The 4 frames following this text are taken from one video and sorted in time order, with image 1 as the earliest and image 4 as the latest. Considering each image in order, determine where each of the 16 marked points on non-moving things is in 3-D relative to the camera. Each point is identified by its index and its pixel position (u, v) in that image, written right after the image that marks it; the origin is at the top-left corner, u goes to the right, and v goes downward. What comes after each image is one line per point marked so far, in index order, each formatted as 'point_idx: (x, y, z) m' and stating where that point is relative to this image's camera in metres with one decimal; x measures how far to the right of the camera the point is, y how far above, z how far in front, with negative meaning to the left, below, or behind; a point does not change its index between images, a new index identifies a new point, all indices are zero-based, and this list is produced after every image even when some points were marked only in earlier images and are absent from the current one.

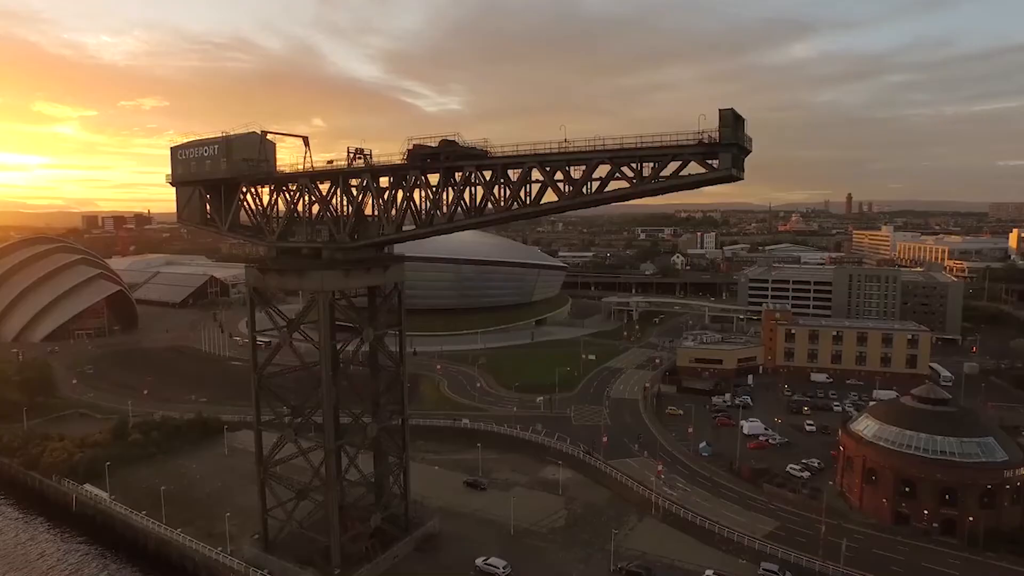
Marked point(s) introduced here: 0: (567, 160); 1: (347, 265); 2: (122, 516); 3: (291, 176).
0: (+1.1, +2.5, +12.1) m
1: (-4.2, +0.6, +15.3) m
2: (-12.3, -7.2, +19.0) m
3: (-5.9, +3.0, +16.1) m
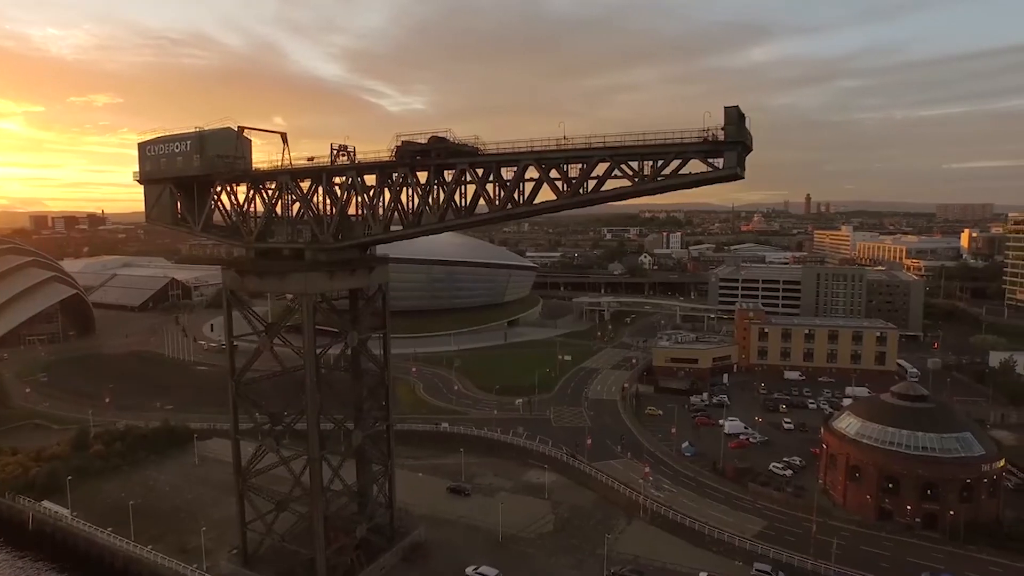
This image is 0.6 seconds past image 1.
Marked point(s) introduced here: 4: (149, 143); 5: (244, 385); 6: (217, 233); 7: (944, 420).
0: (+1.1, +2.5, +11.8) m
1: (-4.4, +0.5, +14.7) m
2: (-12.6, -7.3, +17.9) m
3: (-6.1, +2.9, +15.4) m
4: (-10.3, +4.1, +17.1) m
5: (-7.0, -2.5, +15.7) m
6: (-8.1, +1.5, +16.6) m
7: (+13.4, -4.1, +18.8) m
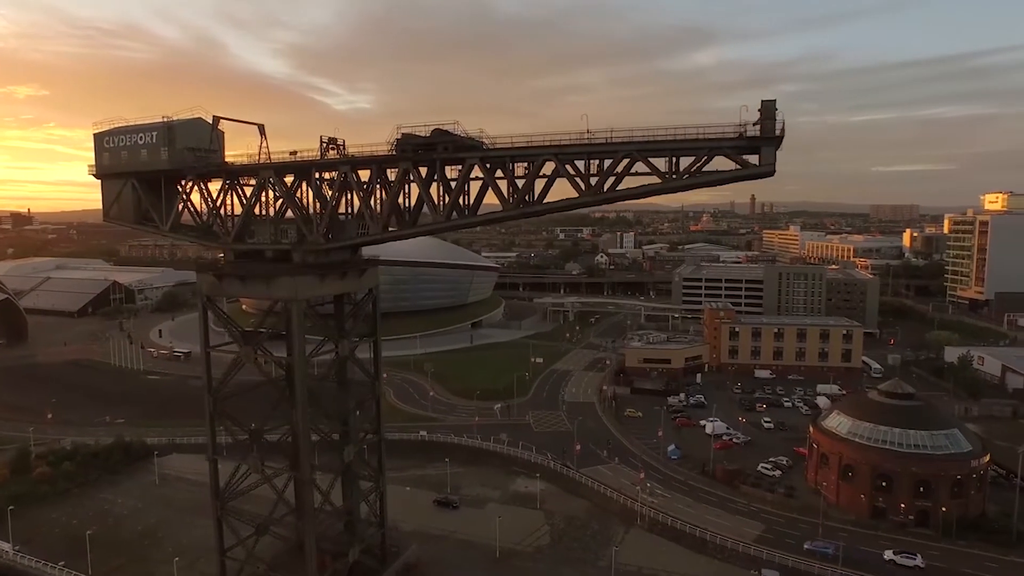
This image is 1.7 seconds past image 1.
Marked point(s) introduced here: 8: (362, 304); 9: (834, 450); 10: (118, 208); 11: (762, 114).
0: (+1.4, +2.4, +11.1) m
1: (-4.3, +0.4, +13.5) m
2: (-12.7, -7.5, +16.1) m
3: (-6.1, +2.8, +14.0) m
4: (-10.4, +4.0, +15.5) m
5: (-6.9, -2.7, +14.3) m
6: (-8.1, +1.4, +15.1) m
7: (+13.2, -4.1, +19.0) m
8: (-3.8, -0.4, +15.4) m
9: (+10.5, -5.3, +19.6) m
10: (-10.2, +2.0, +15.6) m
11: (+4.2, +2.9, +10.1) m
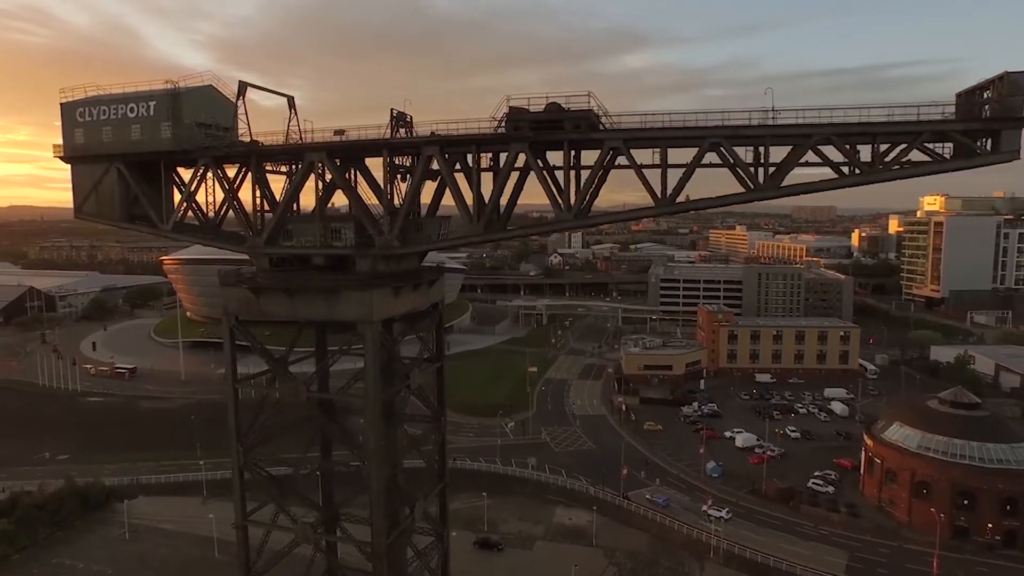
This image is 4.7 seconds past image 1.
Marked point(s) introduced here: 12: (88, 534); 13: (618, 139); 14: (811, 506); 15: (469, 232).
0: (+3.7, +2.2, +8.8) m
1: (-2.2, +0.2, +10.7) m
2: (-10.7, -7.8, +12.3) m
3: (-4.0, +2.5, +11.0) m
4: (-8.5, +3.6, +12.0) m
5: (-4.9, -3.0, +11.2) m
6: (-6.1, +1.1, +11.8) m
7: (+14.7, -4.2, +18.0) m
8: (-1.9, -0.7, +12.5) m
9: (+11.9, -5.4, +18.3) m
10: (-8.3, +1.7, +12.1) m
11: (+6.6, +2.7, +8.2) m
12: (-12.7, -7.3, +18.1) m
13: (+1.5, +2.3, +9.4) m
14: (+9.5, -6.9, +19.1) m
15: (-0.8, +1.0, +10.3) m
